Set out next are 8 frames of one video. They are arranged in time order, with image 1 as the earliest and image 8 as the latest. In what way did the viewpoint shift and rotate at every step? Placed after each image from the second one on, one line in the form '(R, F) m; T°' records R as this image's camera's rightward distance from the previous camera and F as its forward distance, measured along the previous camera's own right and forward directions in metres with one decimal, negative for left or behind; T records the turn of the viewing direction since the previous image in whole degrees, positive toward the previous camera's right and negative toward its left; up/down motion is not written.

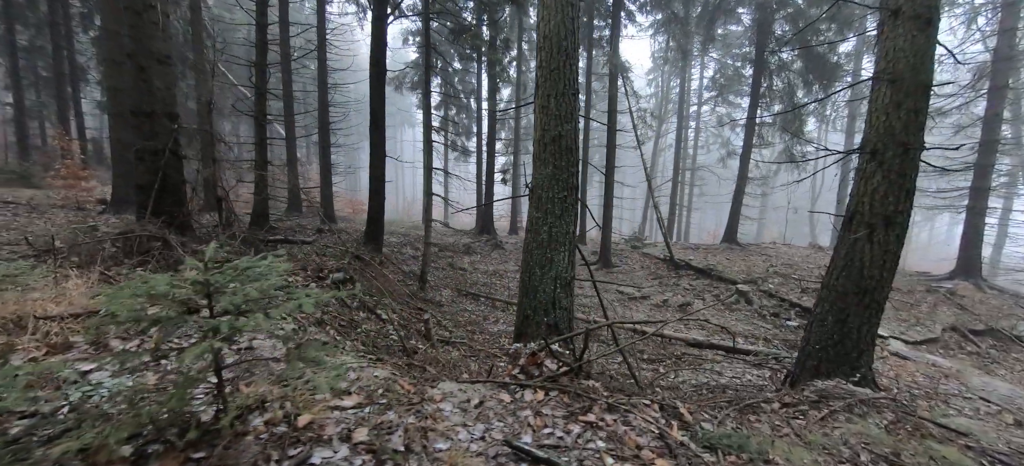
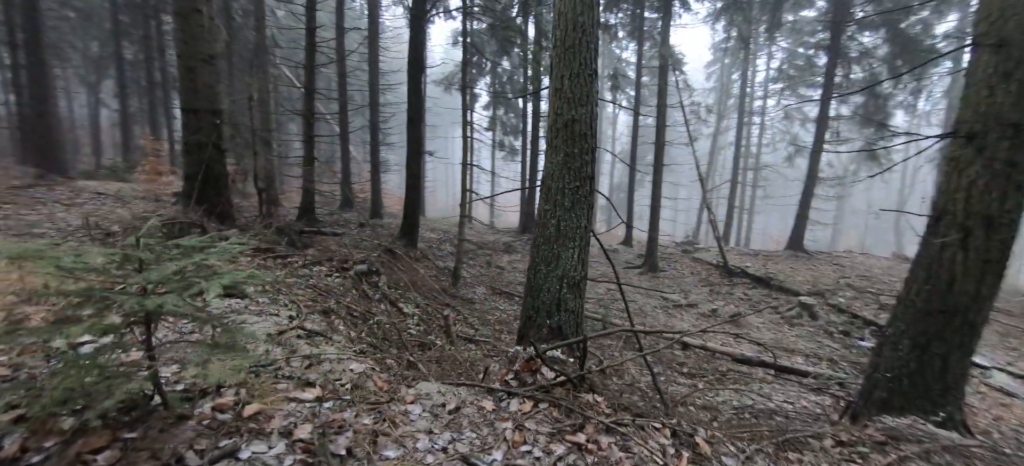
(+0.5, +0.4) m; -7°
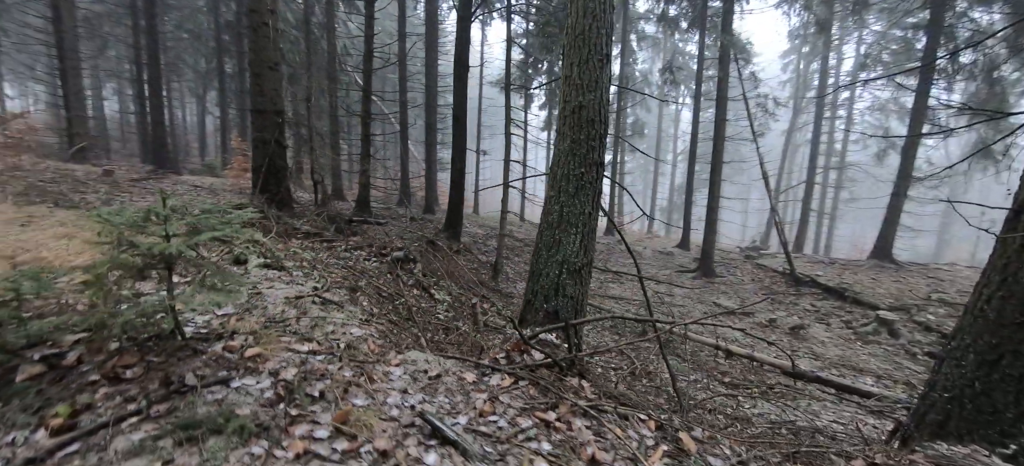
(+0.6, 0.0) m; -9°
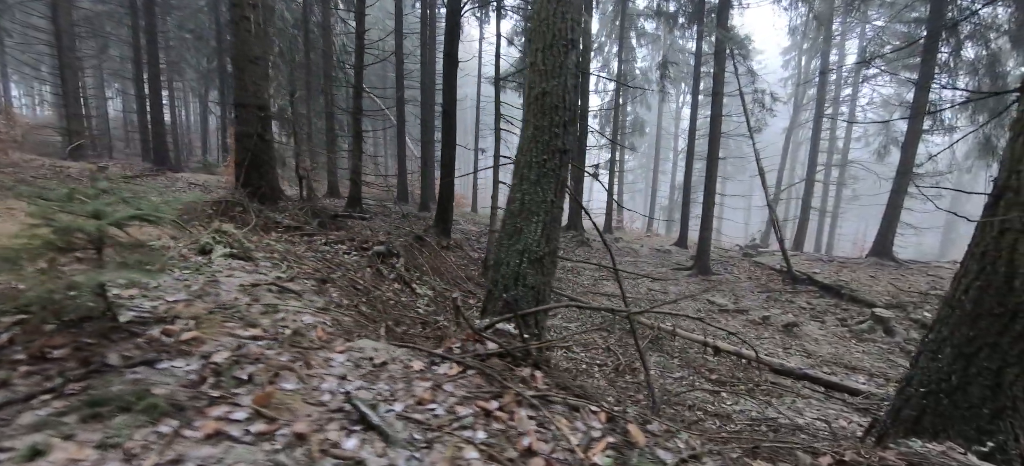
(+0.4, +0.1) m; -1°
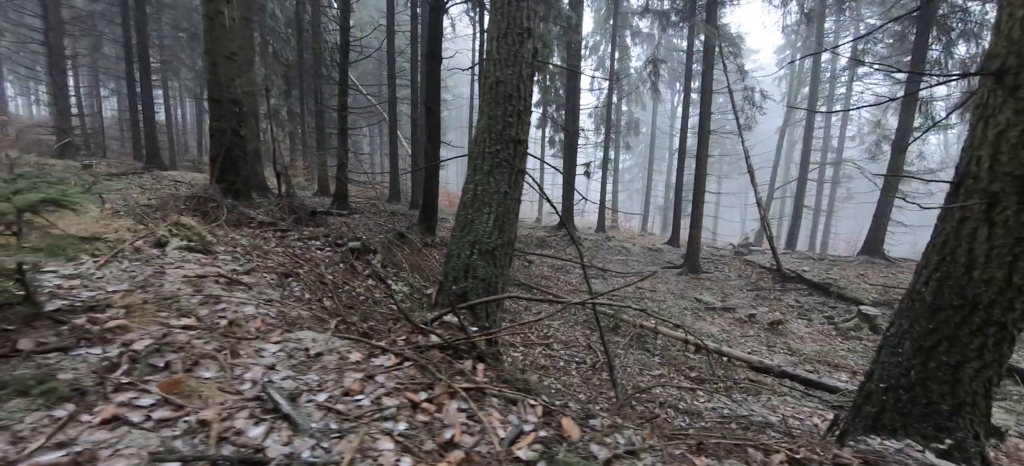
(+0.4, +0.1) m; -1°
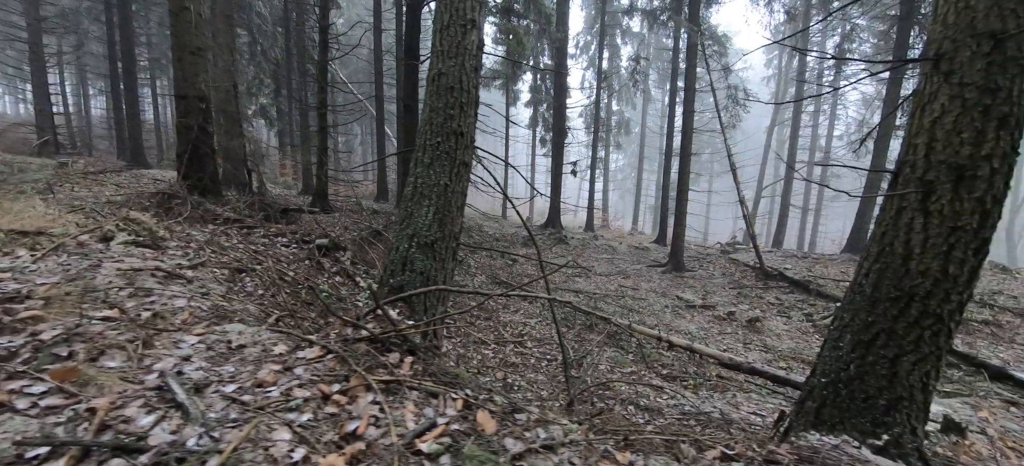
(+0.5, 0.0) m; -1°
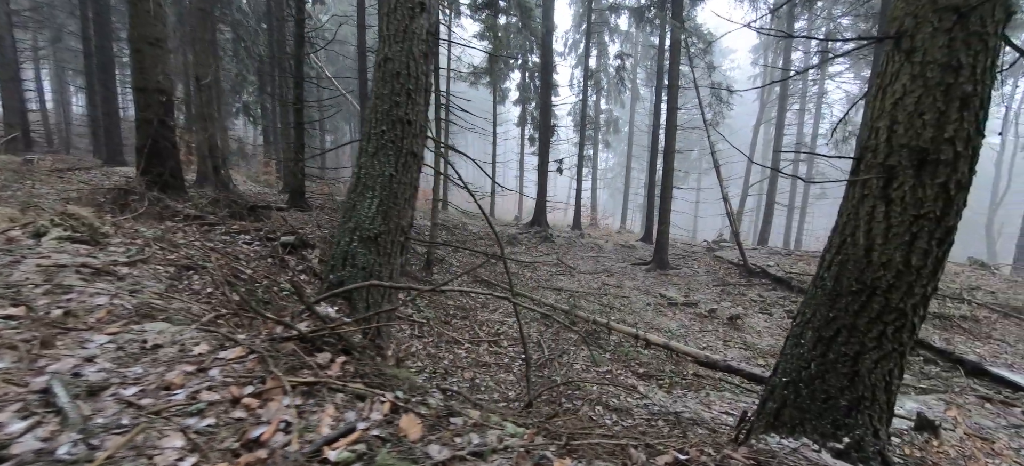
(+0.4, +0.2) m; 0°
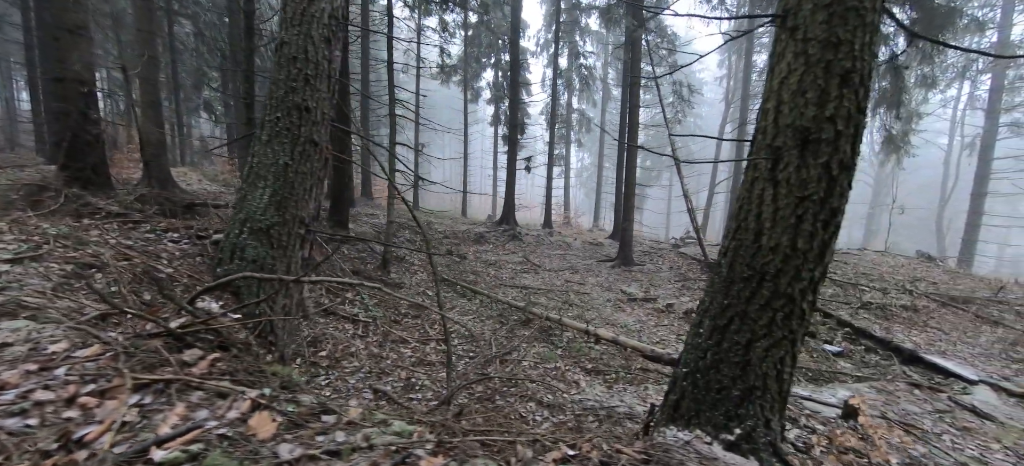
(+0.6, +0.1) m; +1°
